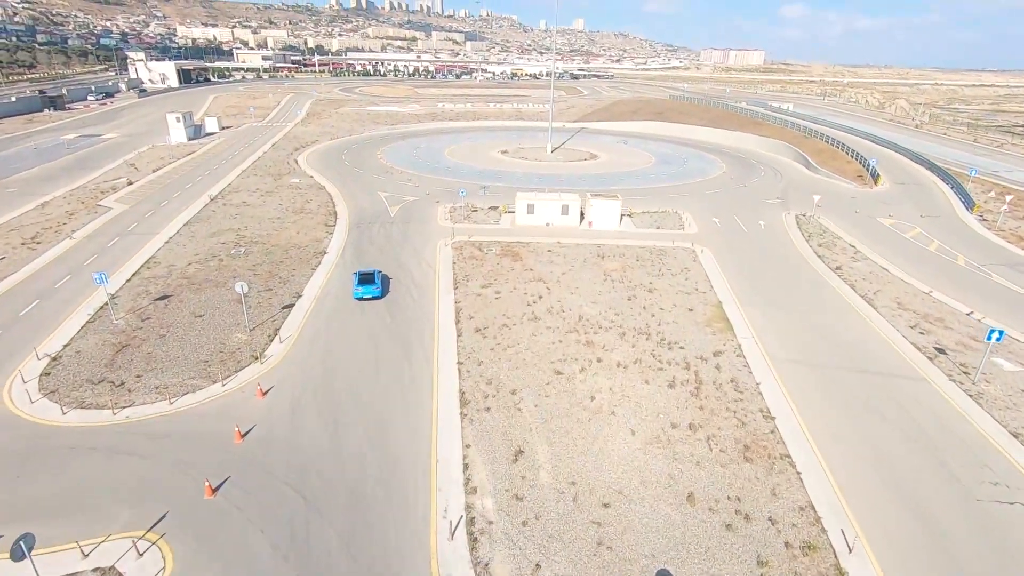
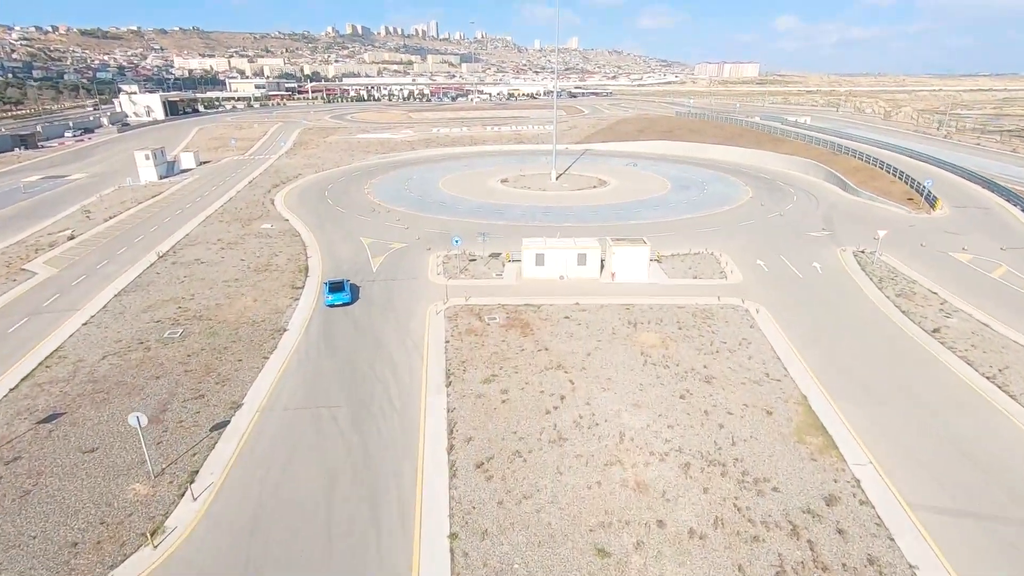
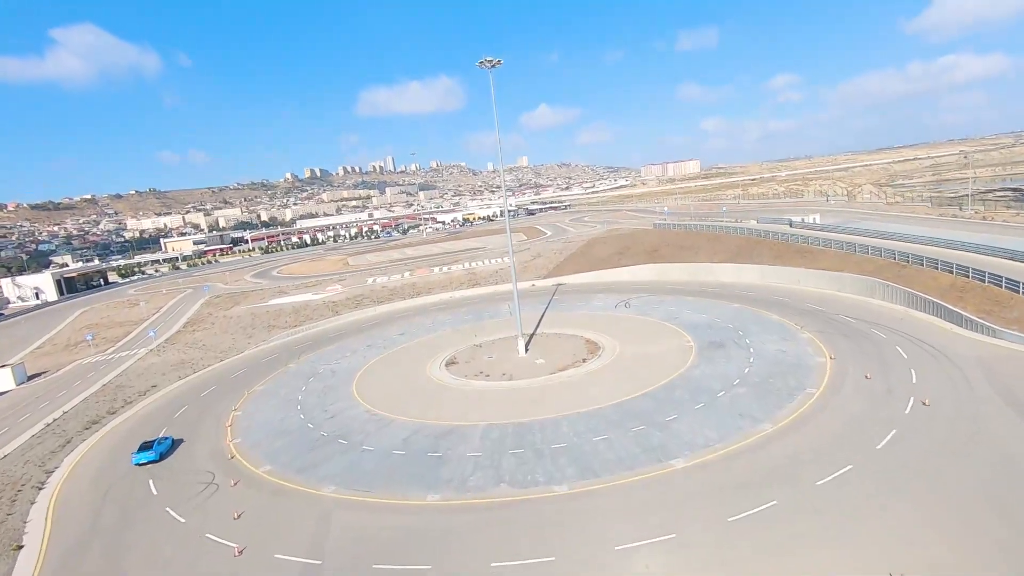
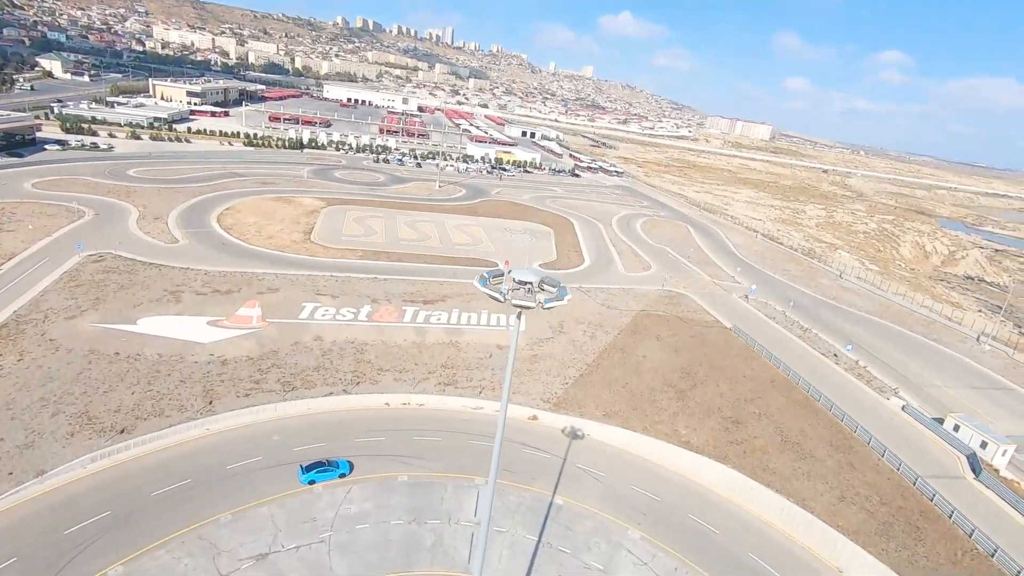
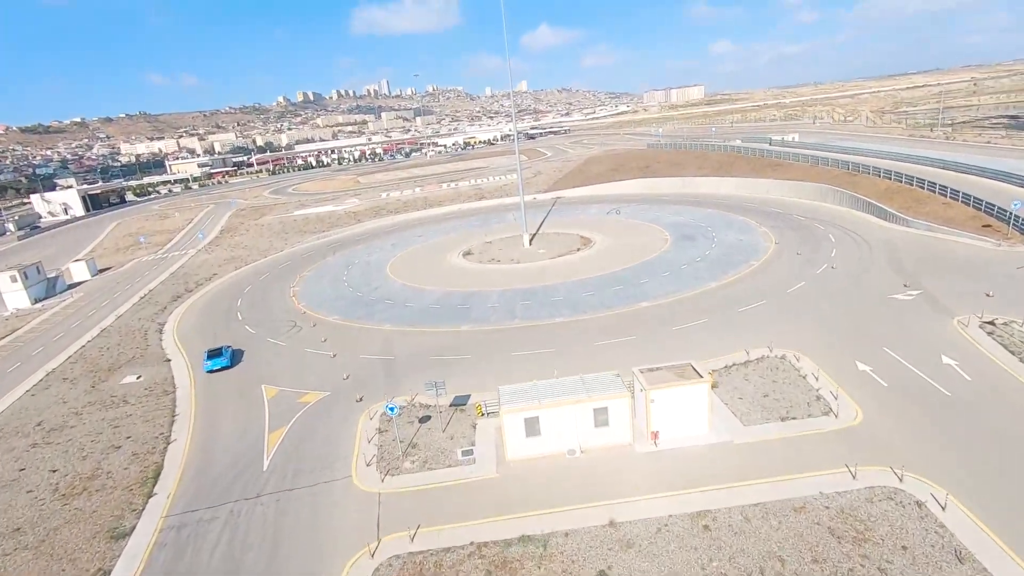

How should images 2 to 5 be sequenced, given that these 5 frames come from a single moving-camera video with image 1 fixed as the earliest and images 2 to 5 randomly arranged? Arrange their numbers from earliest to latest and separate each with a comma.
2, 5, 3, 4
